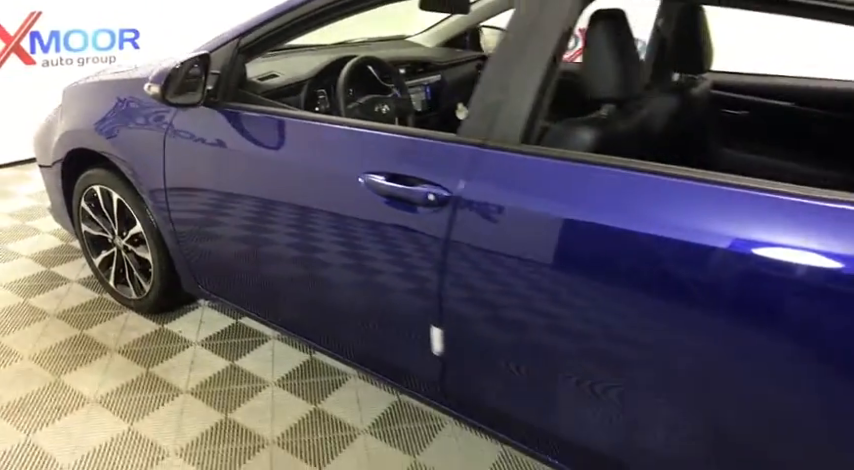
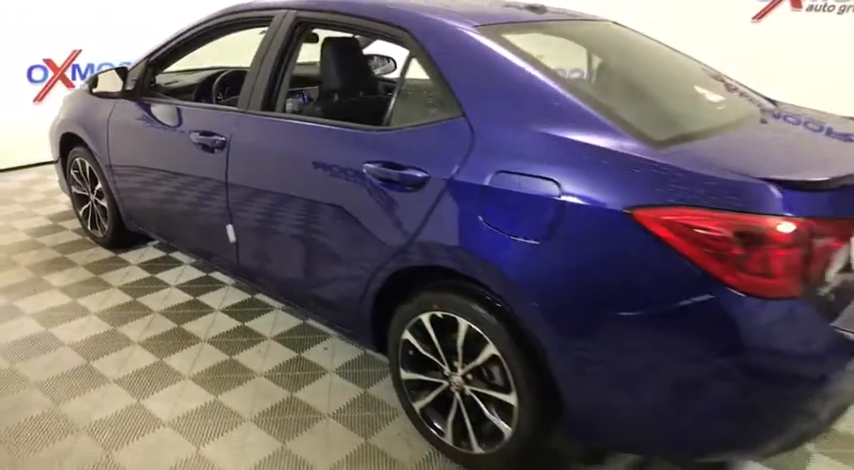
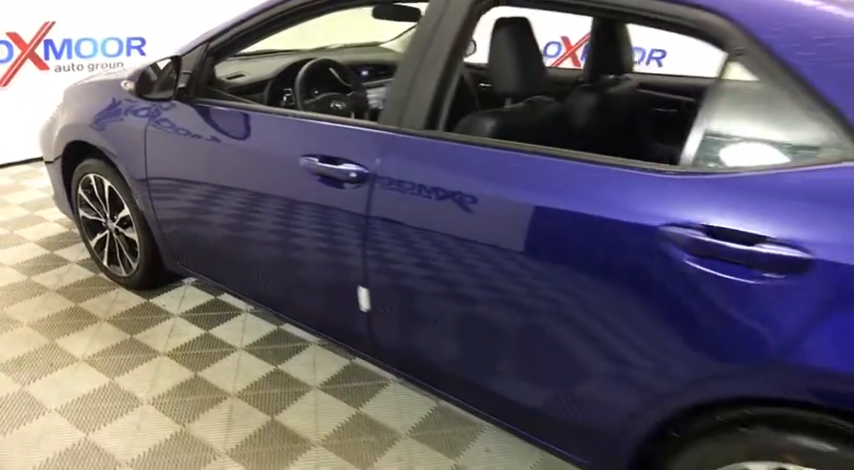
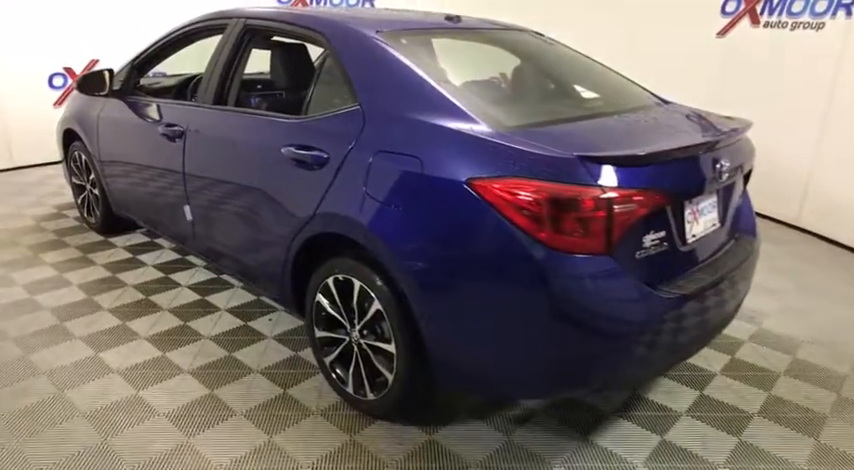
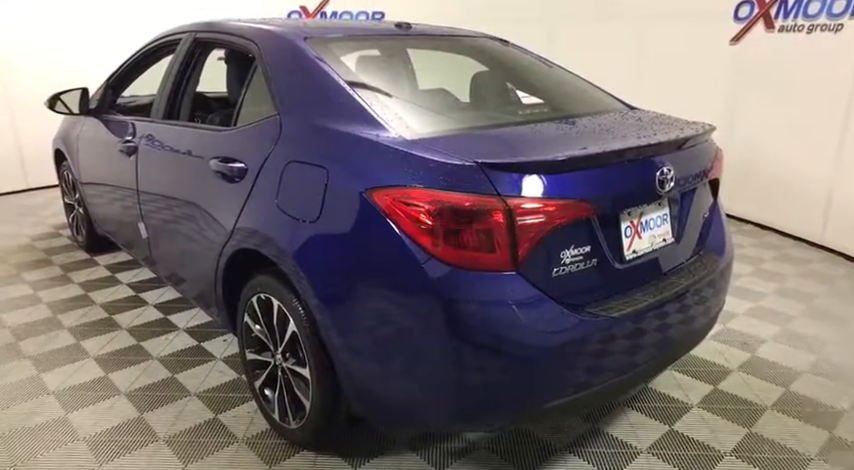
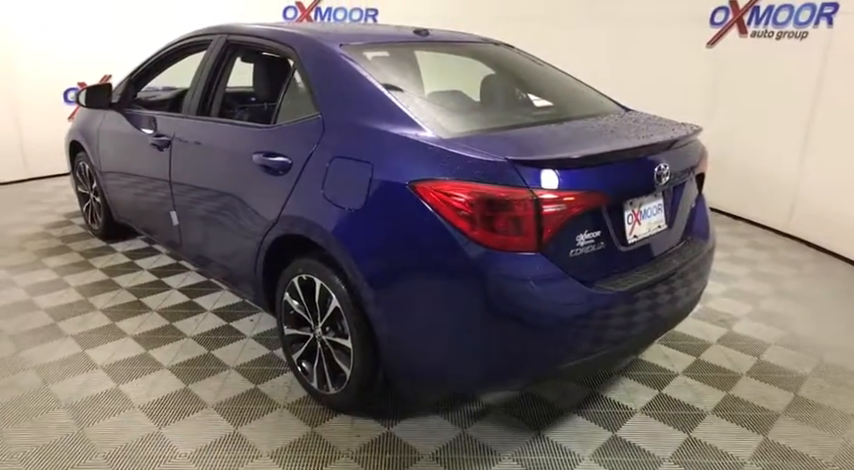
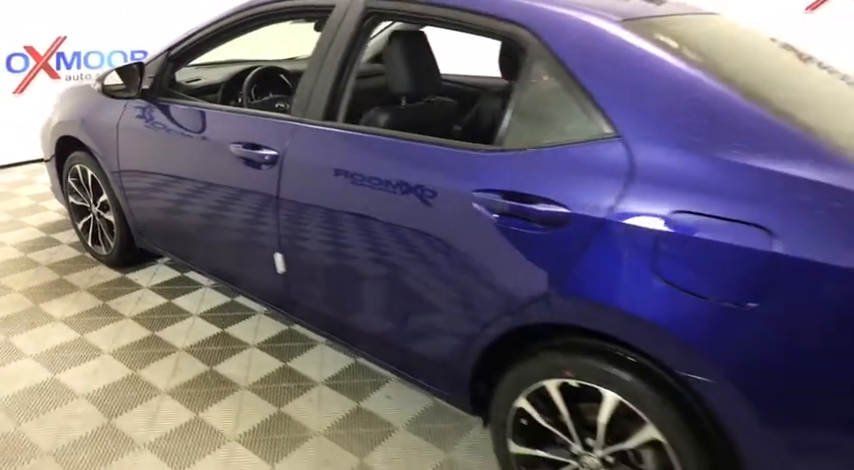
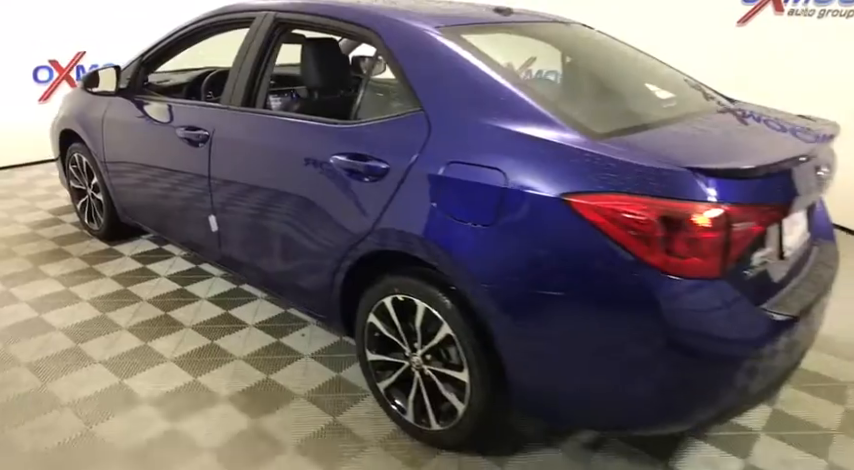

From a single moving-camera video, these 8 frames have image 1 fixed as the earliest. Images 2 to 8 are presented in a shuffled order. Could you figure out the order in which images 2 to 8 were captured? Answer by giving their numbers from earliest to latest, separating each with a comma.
3, 7, 2, 8, 4, 6, 5
